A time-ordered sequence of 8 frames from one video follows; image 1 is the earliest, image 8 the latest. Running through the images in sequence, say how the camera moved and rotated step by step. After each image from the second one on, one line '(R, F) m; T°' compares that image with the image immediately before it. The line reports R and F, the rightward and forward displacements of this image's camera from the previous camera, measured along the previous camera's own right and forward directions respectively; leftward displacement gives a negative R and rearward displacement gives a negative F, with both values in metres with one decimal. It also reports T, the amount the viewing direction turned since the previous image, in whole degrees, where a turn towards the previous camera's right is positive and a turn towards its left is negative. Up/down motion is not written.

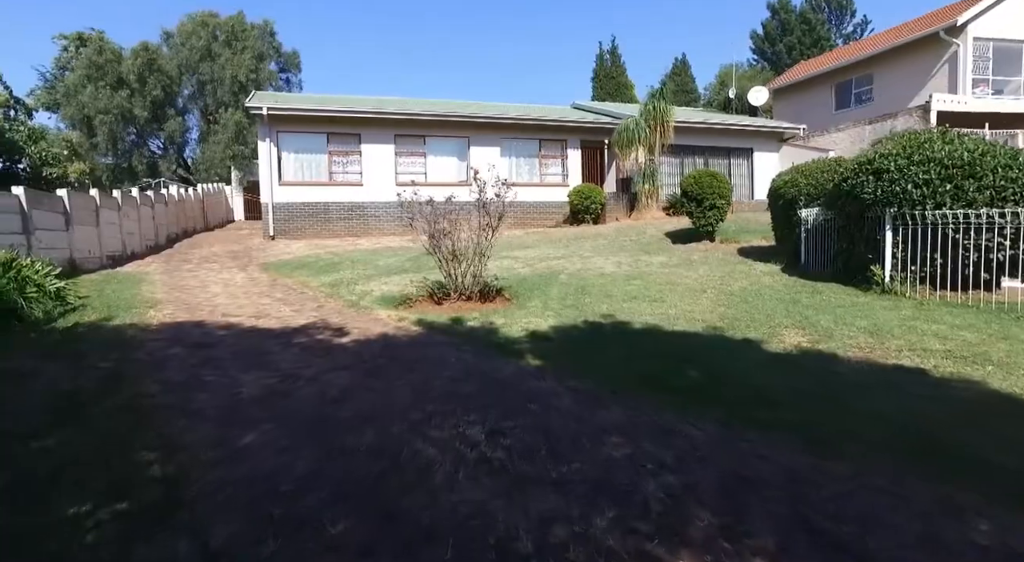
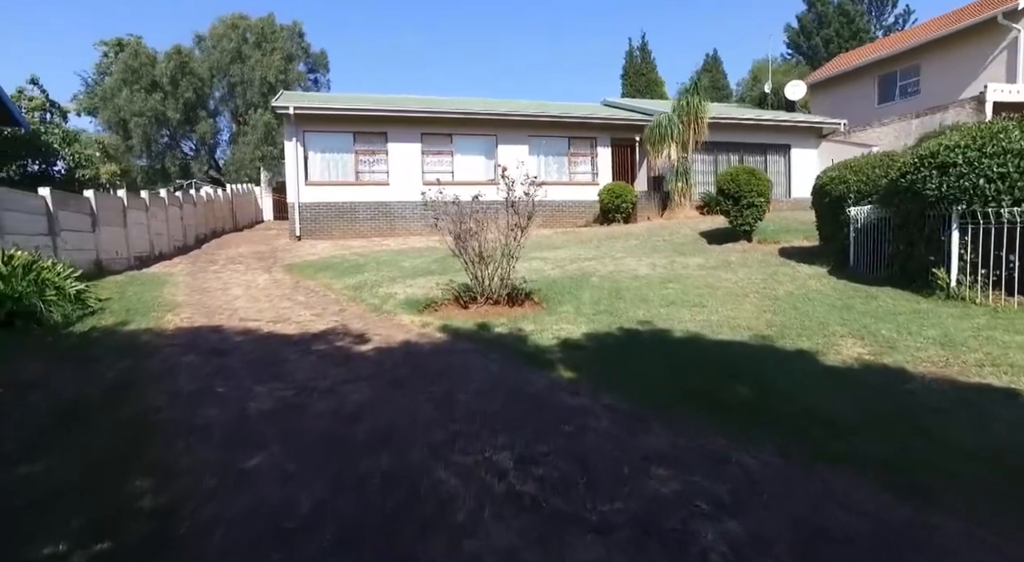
(0.0, +0.4) m; -3°
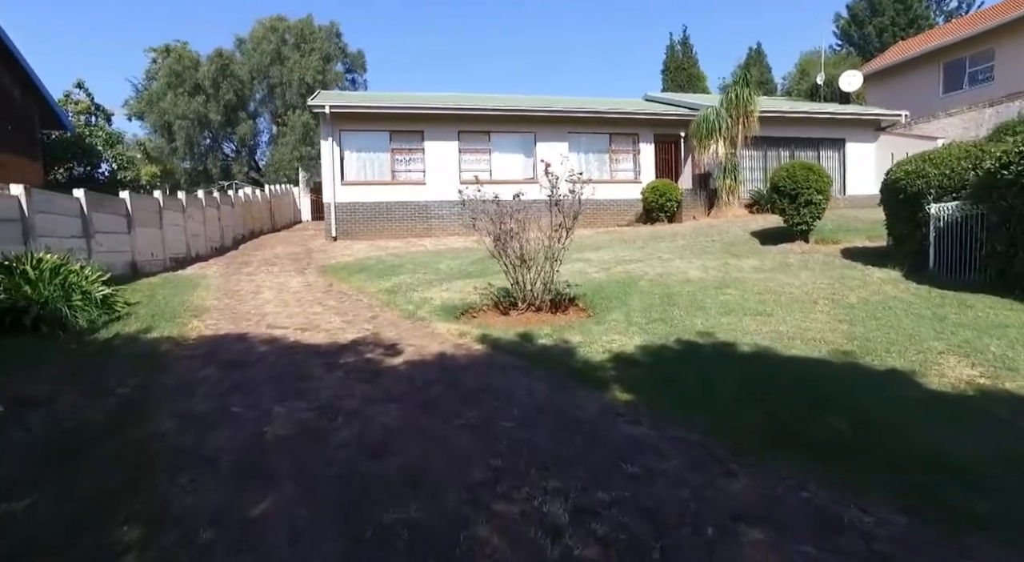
(-0.1, +0.6) m; -3°
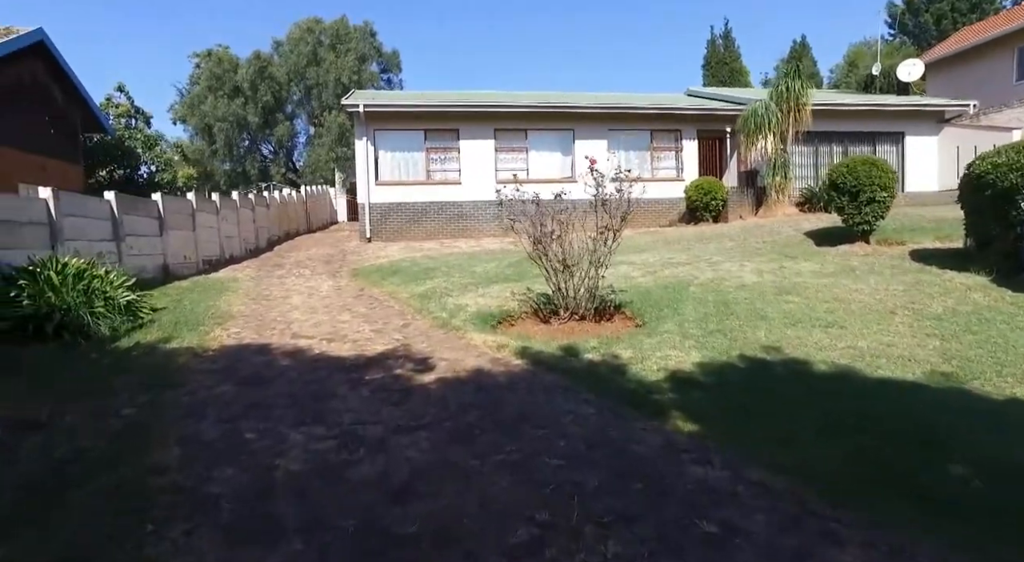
(-0.1, +0.5) m; -3°
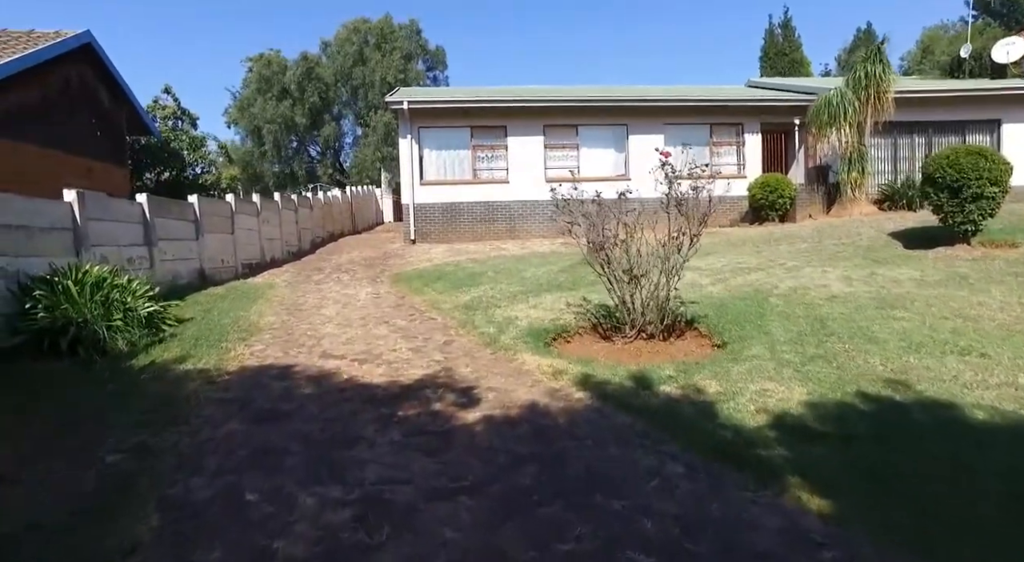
(-0.1, +0.9) m; -4°
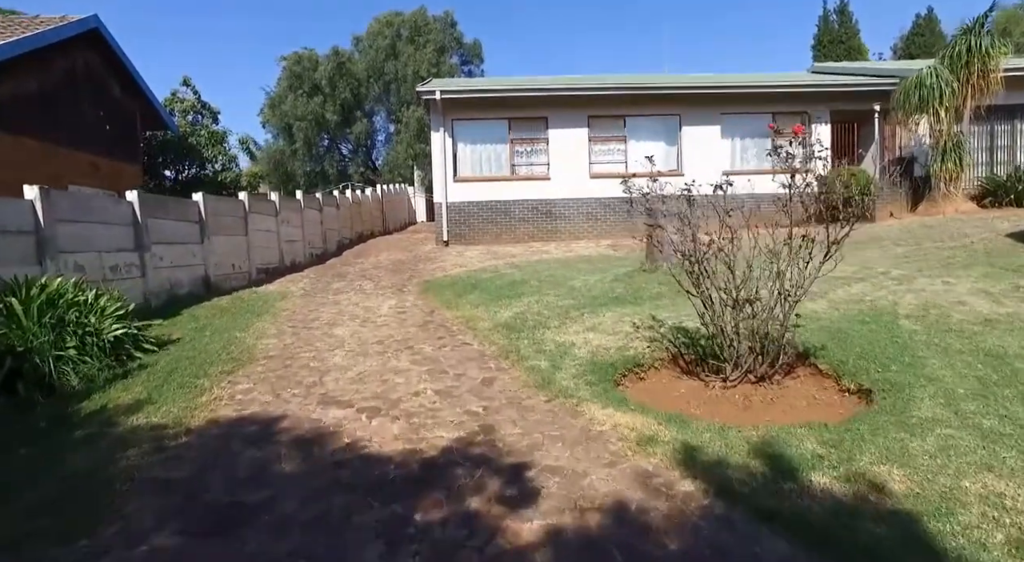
(-0.2, +1.5) m; -3°
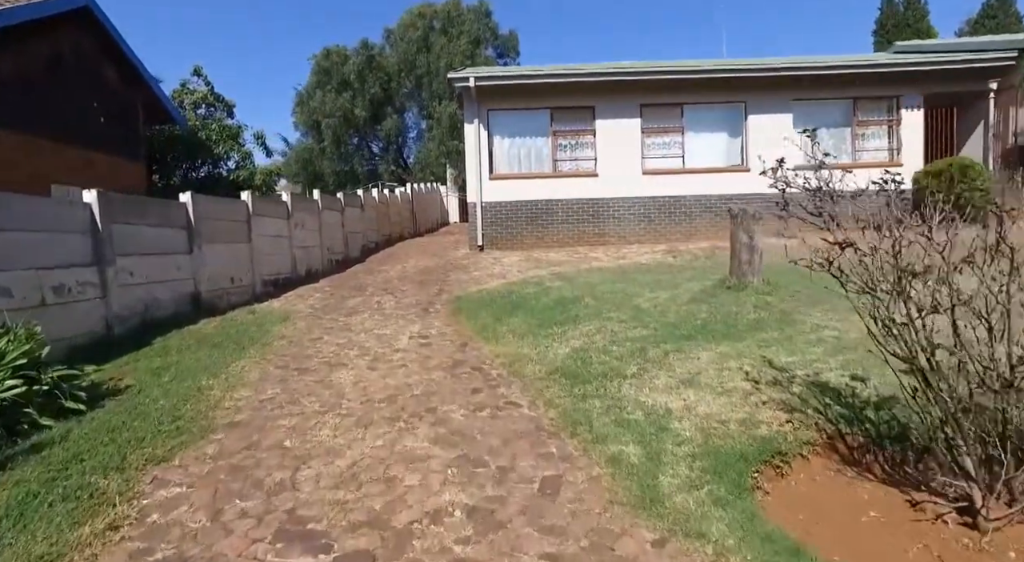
(-0.2, +1.8) m; -3°
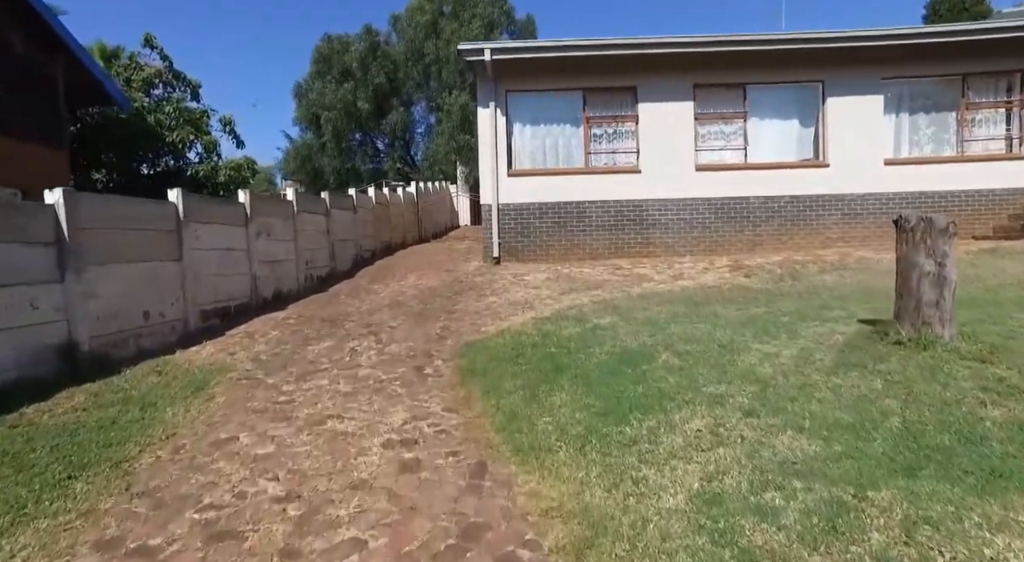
(-0.2, +2.9) m; -1°
